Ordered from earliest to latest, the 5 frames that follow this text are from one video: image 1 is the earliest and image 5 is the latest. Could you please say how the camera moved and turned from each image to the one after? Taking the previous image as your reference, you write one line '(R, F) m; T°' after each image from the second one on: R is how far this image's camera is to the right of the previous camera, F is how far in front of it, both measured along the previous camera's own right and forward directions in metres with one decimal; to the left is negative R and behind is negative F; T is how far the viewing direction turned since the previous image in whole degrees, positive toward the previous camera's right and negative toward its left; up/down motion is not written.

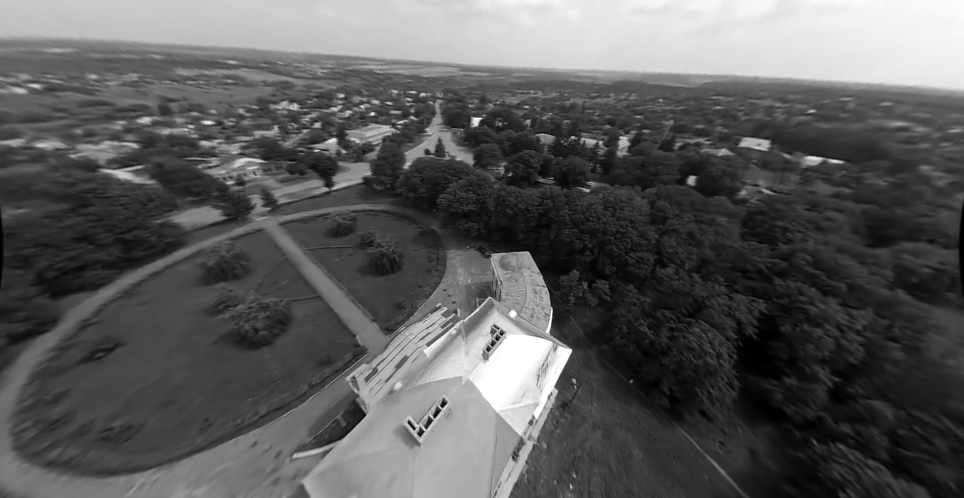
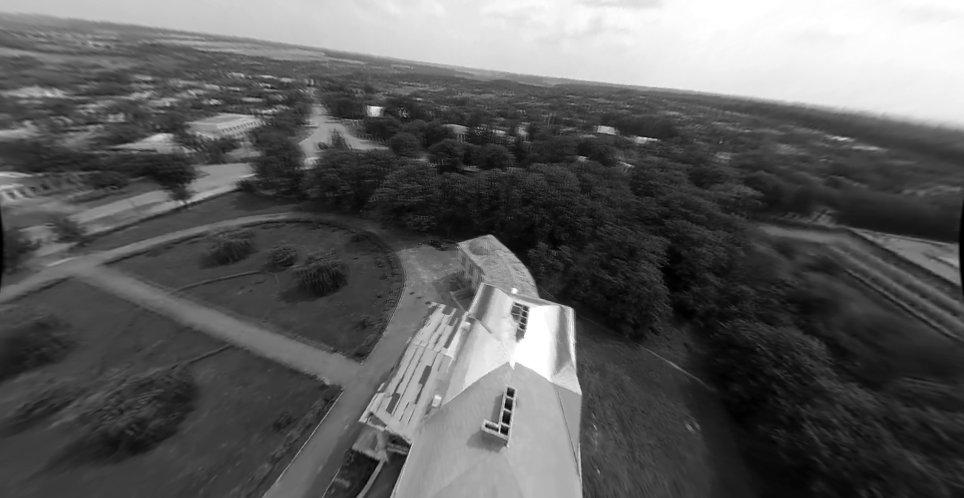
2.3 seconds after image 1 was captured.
(-5.9, +2.2) m; +20°
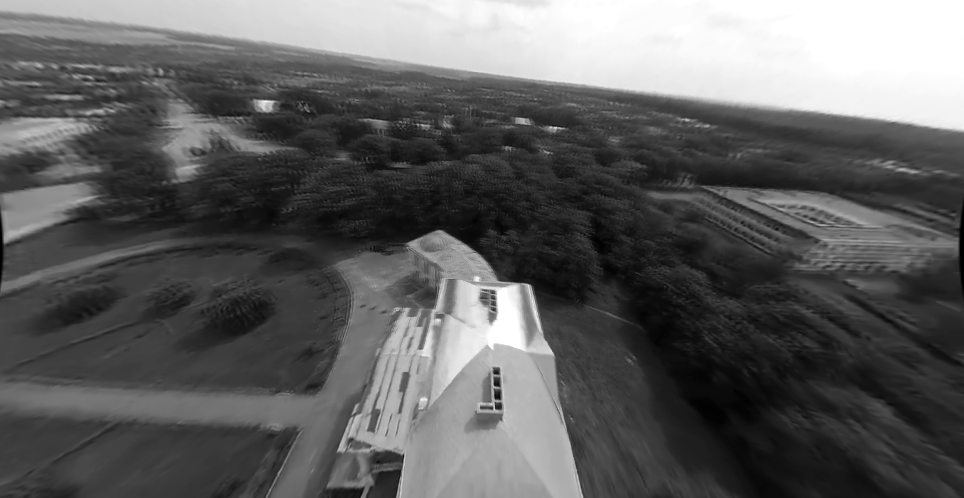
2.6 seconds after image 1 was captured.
(-1.1, +0.1) m; +14°
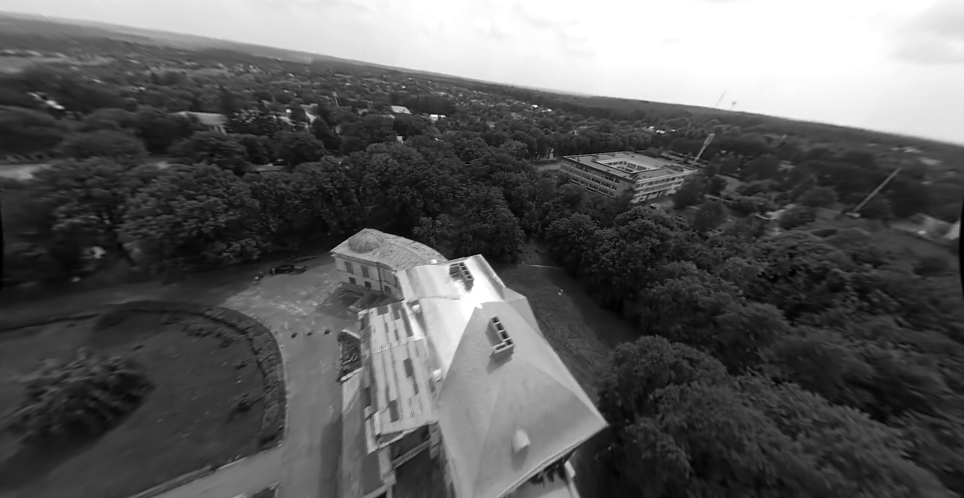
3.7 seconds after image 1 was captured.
(-3.7, -0.5) m; +21°
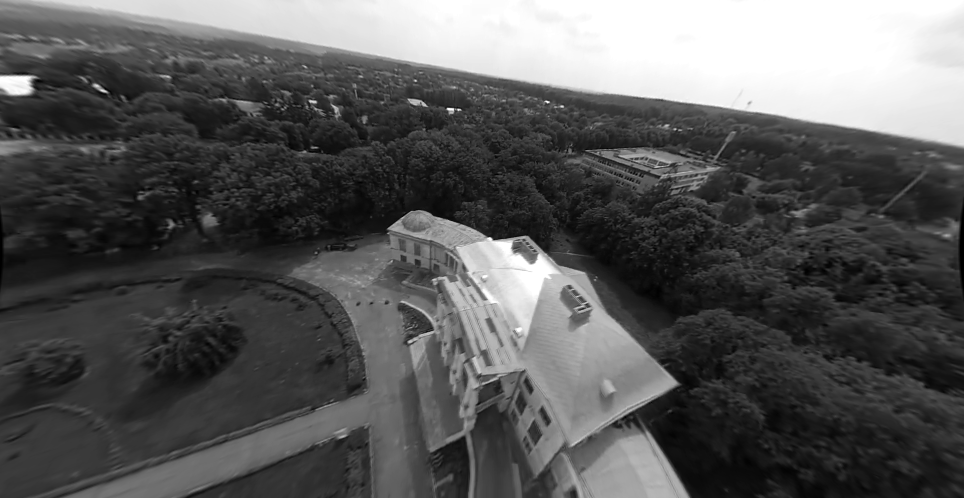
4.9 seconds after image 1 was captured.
(-4.9, -1.4) m; -1°
